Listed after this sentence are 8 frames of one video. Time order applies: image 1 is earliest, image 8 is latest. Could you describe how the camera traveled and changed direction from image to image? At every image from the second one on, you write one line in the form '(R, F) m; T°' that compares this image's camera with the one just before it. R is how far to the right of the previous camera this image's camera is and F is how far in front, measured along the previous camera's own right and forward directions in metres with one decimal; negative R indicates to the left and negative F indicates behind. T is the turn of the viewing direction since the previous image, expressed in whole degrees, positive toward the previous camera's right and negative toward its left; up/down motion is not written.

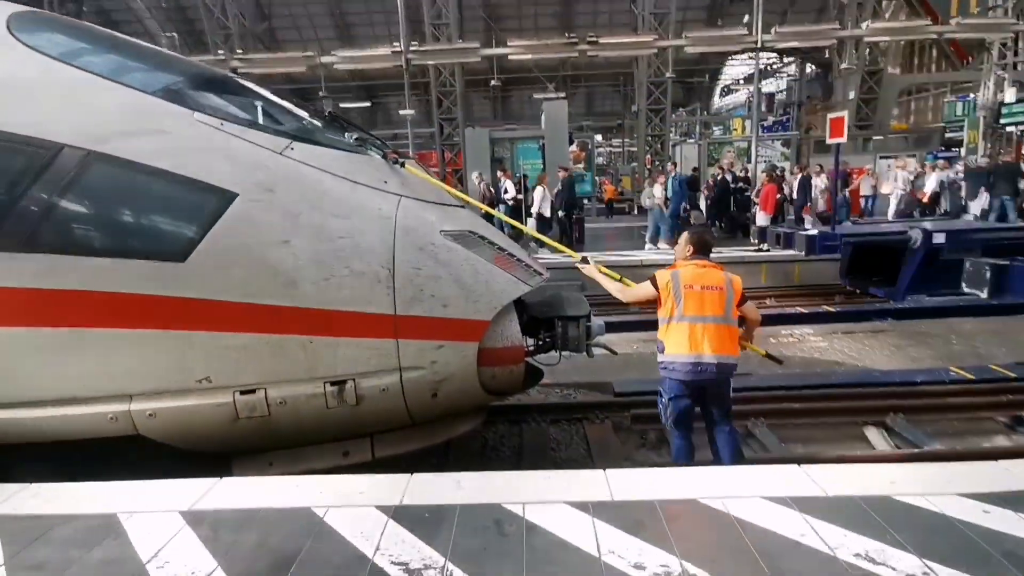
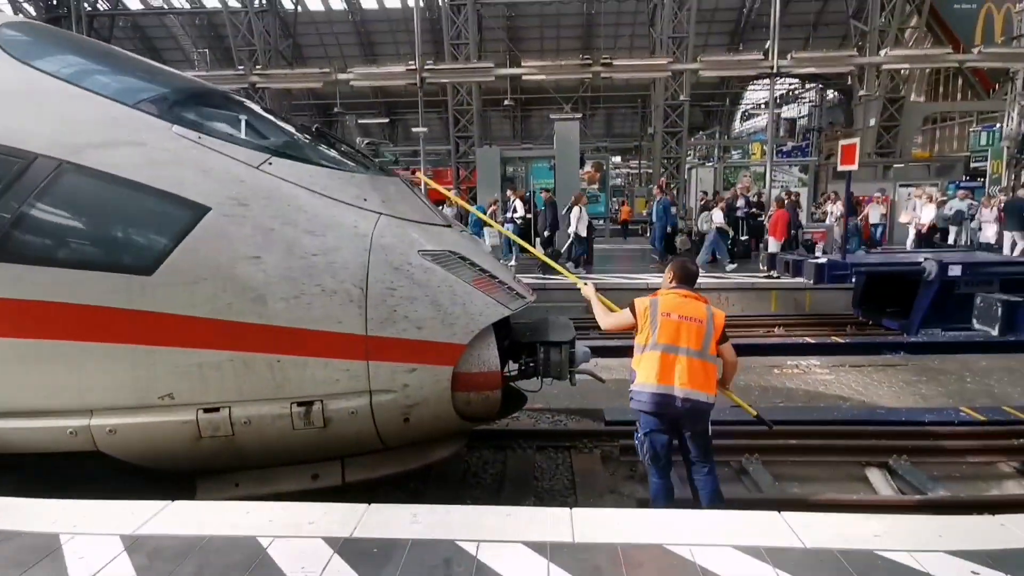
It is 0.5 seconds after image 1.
(+0.3, +0.1) m; -2°
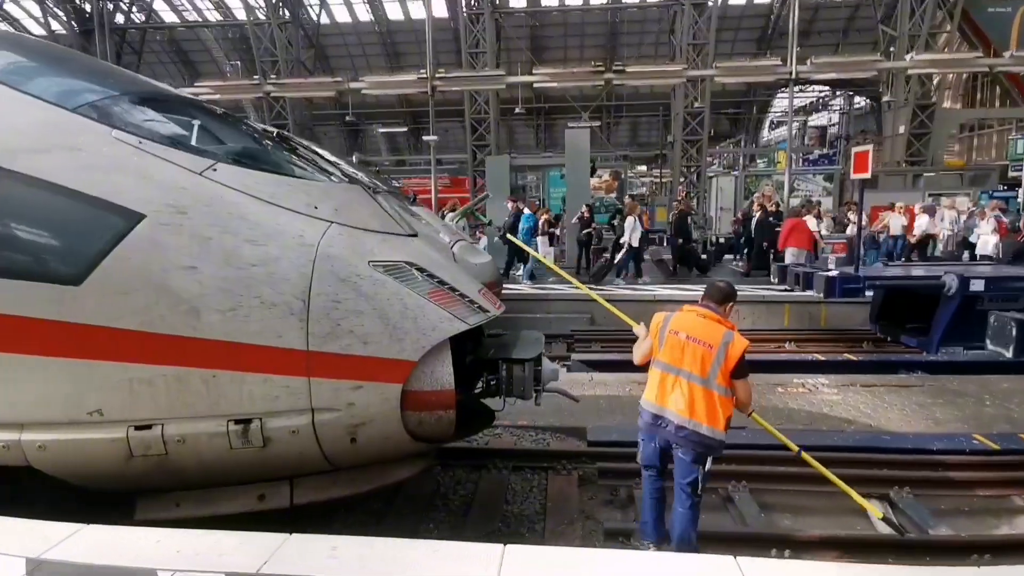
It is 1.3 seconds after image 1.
(+0.5, +0.2) m; -3°
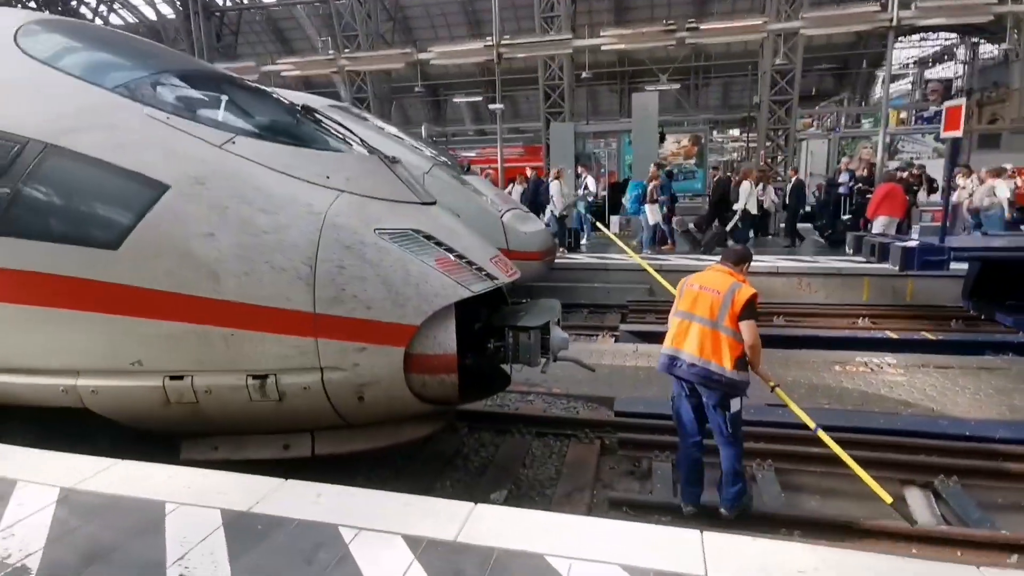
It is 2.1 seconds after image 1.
(+0.5, 0.0) m; -8°
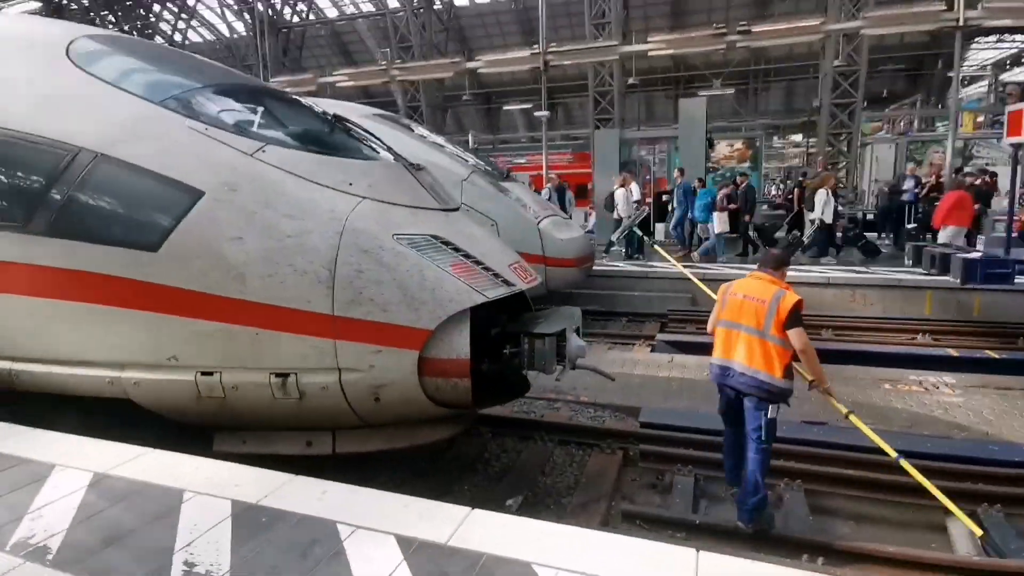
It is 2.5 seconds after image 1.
(+0.3, 0.0) m; -5°
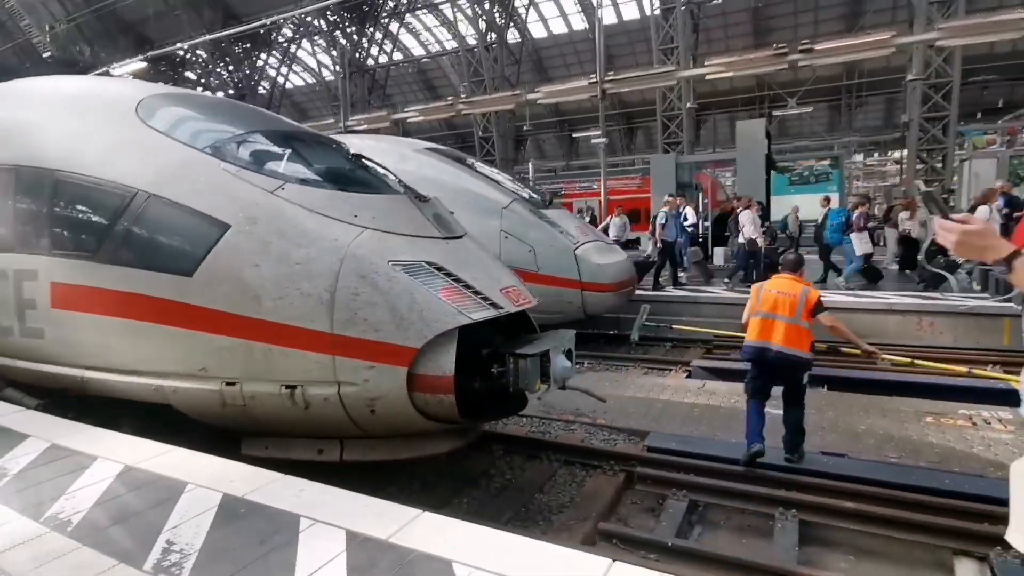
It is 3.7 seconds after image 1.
(+0.7, -0.2) m; -8°
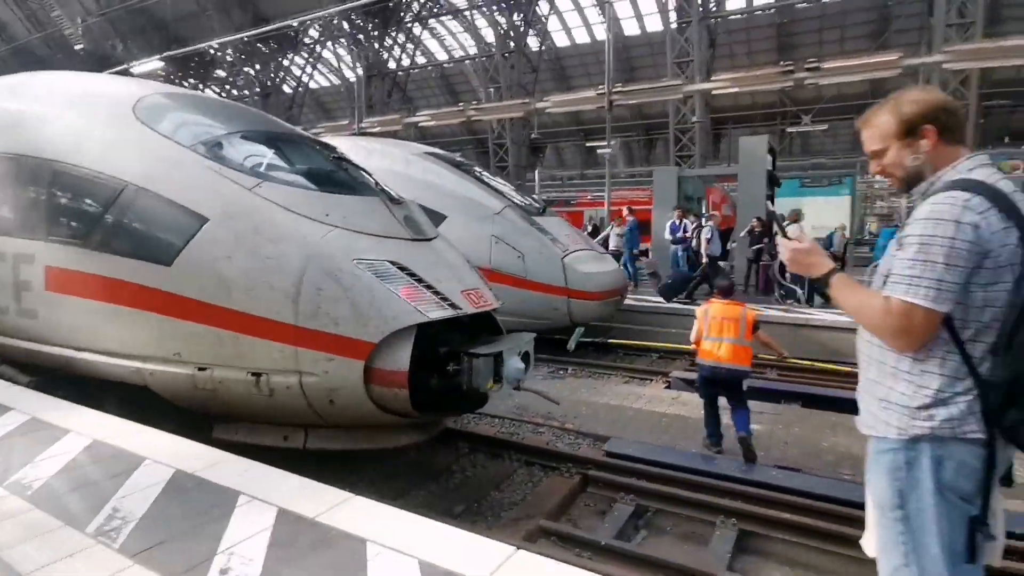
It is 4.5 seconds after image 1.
(+0.5, -0.2) m; -2°
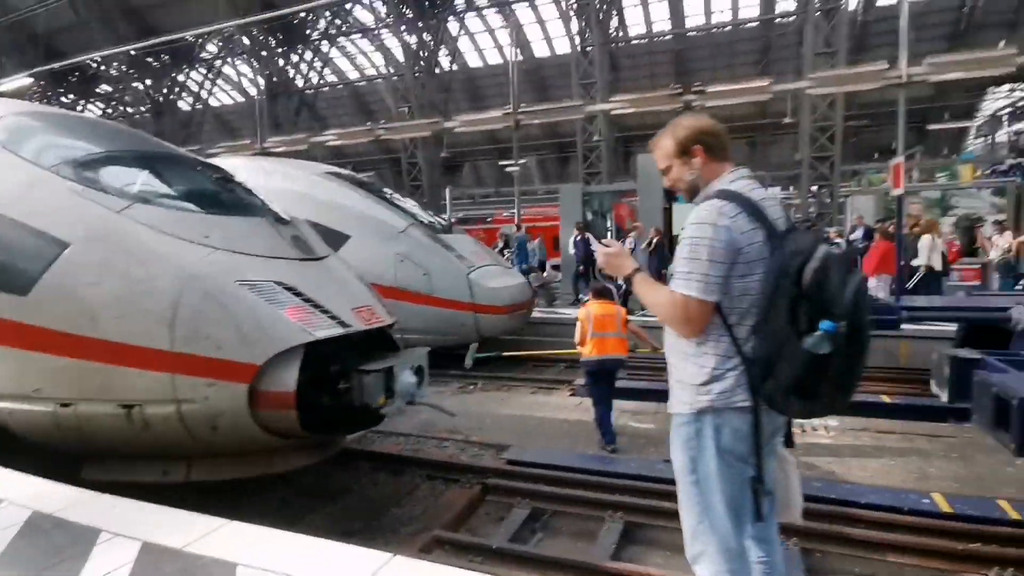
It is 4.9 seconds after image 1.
(+0.3, -0.2) m; +8°
